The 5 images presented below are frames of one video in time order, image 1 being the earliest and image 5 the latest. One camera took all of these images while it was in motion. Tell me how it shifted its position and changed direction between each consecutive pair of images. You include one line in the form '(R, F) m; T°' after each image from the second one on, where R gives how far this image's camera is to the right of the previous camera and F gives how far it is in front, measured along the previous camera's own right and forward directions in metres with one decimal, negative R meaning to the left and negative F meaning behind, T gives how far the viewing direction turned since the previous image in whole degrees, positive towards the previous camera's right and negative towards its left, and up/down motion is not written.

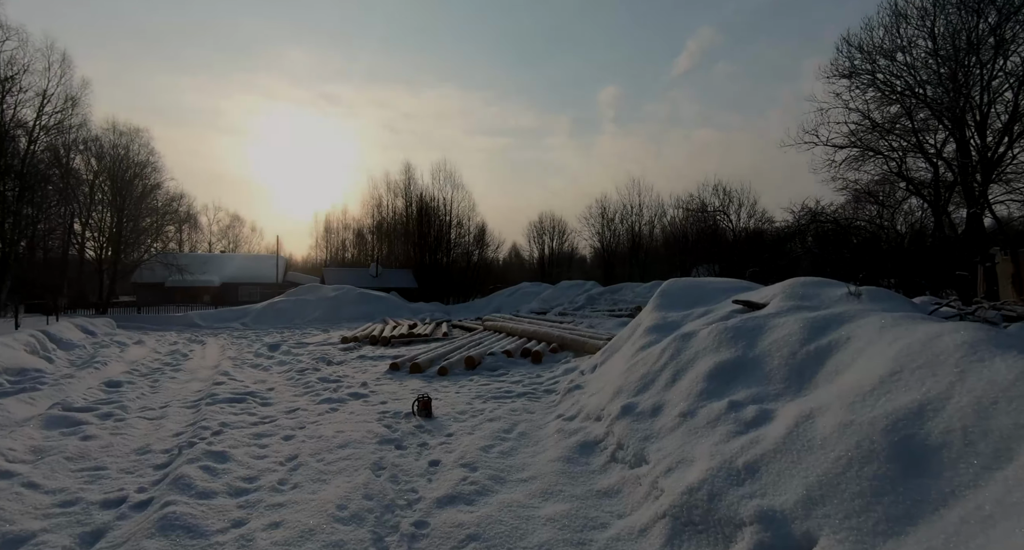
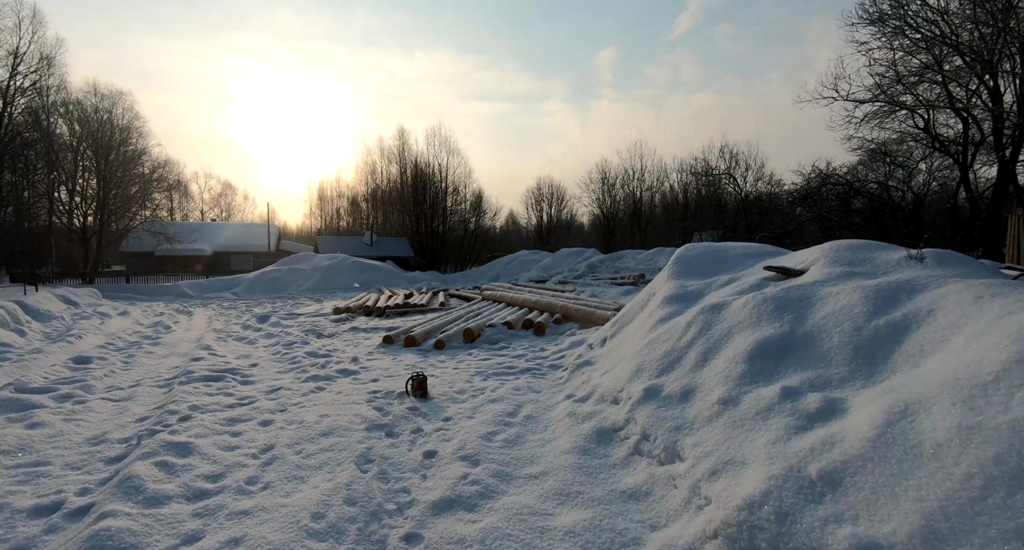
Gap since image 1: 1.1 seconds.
(-0.1, +0.6) m; 0°
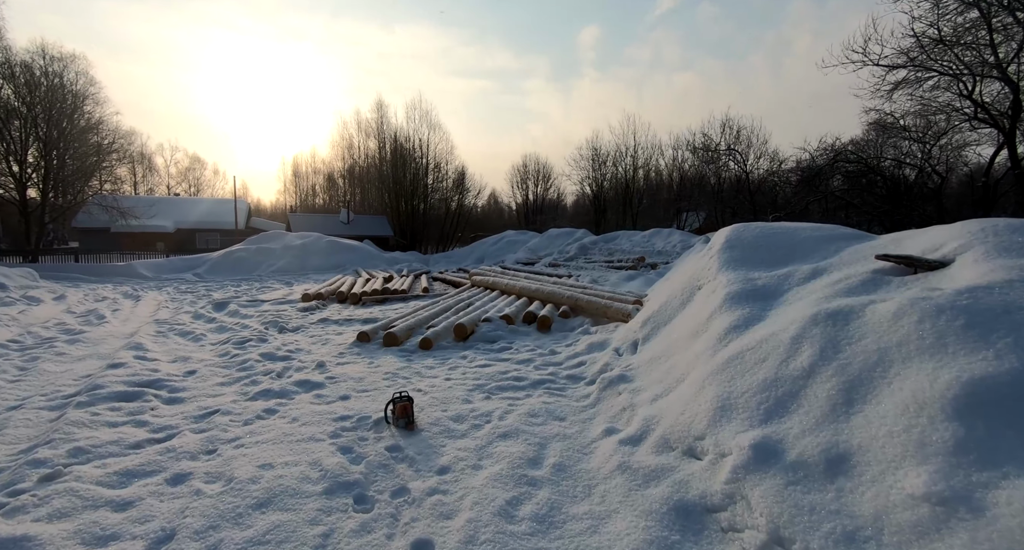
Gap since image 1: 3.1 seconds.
(-0.3, +1.4) m; +2°
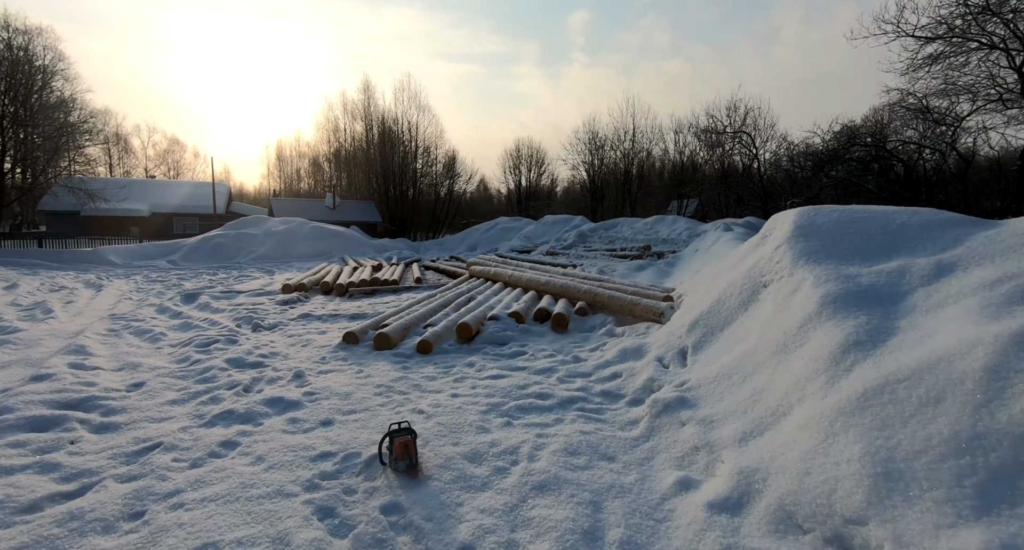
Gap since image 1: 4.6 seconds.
(-0.3, +1.0) m; +1°
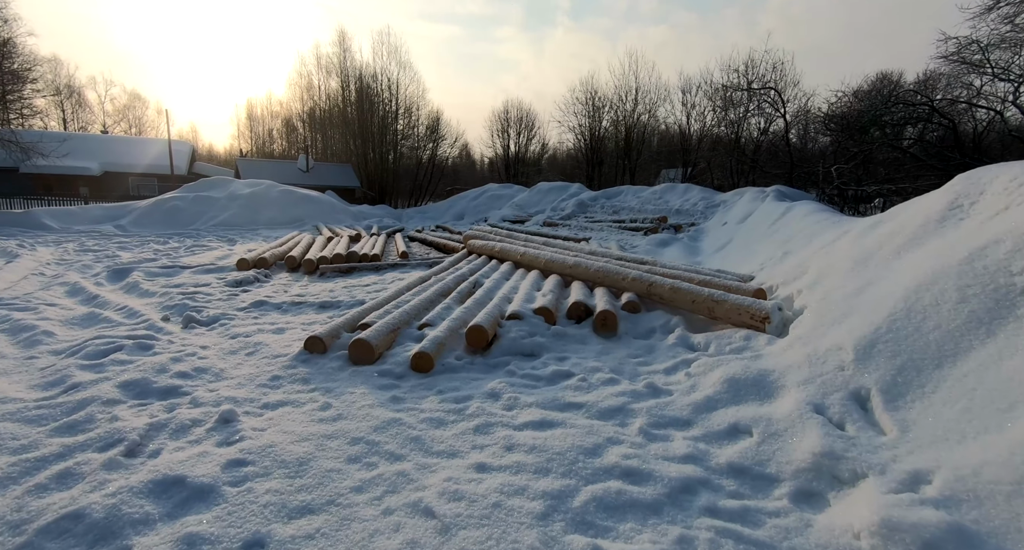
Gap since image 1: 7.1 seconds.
(-0.4, +1.8) m; +2°
